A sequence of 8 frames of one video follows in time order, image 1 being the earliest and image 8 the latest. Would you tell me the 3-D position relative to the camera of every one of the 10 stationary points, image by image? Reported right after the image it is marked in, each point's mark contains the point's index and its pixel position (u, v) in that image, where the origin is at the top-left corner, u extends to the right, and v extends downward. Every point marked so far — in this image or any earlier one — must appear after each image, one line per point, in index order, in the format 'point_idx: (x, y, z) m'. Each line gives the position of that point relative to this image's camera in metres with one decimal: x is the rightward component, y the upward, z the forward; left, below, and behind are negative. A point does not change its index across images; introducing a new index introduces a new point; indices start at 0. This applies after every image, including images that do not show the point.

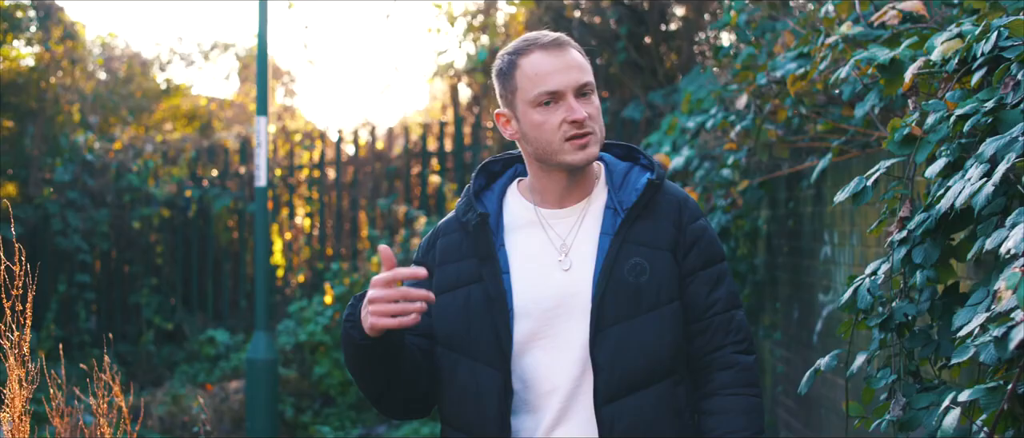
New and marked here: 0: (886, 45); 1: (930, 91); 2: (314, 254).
0: (+0.6, +0.3, +3.5) m
1: (+0.6, +0.2, +3.1) m
2: (-0.9, -0.1, +9.5) m
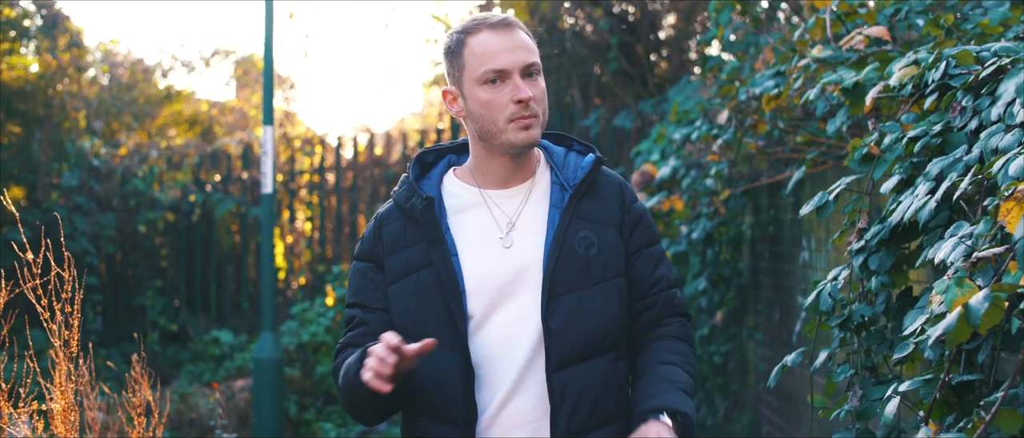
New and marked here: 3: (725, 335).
0: (+0.6, +0.3, +3.8) m
1: (+0.6, +0.2, +3.4) m
2: (-0.9, -0.2, +9.8) m
3: (+0.6, -0.3, +6.3) m
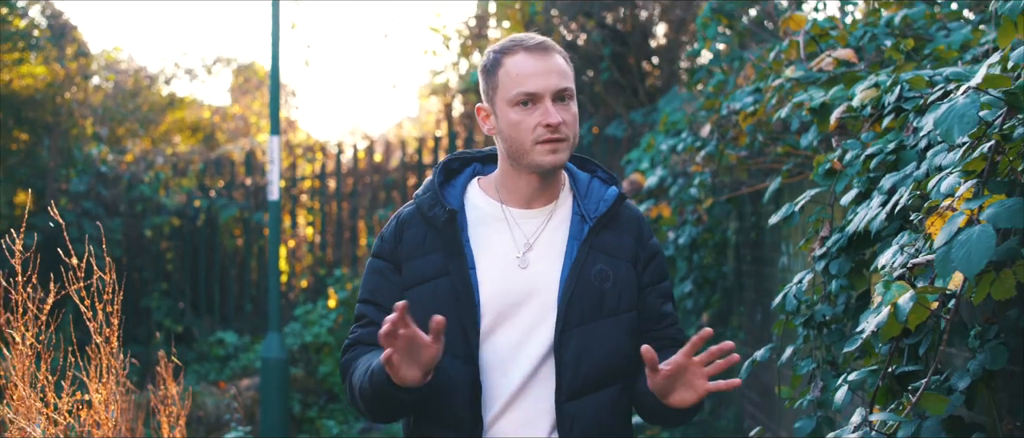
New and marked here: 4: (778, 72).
0: (+0.6, +0.3, +4.2) m
1: (+0.6, +0.1, +3.7) m
2: (-0.9, -0.2, +10.1) m
3: (+0.6, -0.3, +6.6) m
4: (+0.6, +0.3, +4.8) m
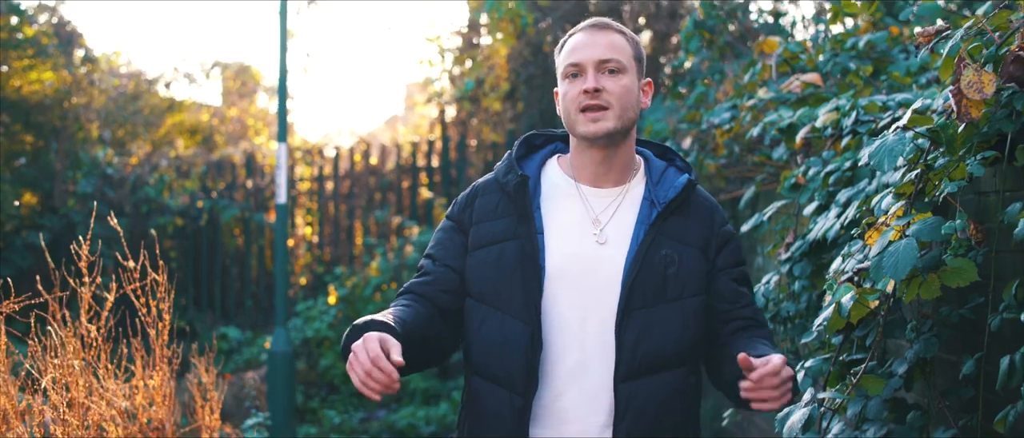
0: (+0.6, +0.2, +4.6) m
1: (+0.6, +0.1, +4.2) m
2: (-0.9, -0.2, +10.6) m
3: (+0.6, -0.4, +7.1) m
4: (+0.6, +0.3, +5.3) m
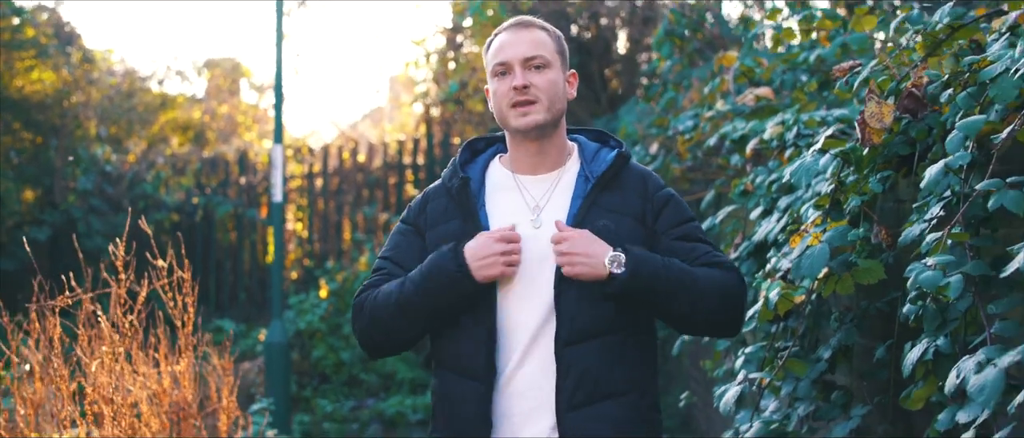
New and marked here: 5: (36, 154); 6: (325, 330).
0: (+0.5, +0.2, +5.1) m
1: (+0.5, +0.1, +4.7) m
2: (-1.0, -0.2, +11.0) m
3: (+0.5, -0.3, +7.5) m
4: (+0.5, +0.3, +5.7) m
5: (-2.1, +0.3, +10.0) m
6: (-0.8, -0.5, +9.6) m
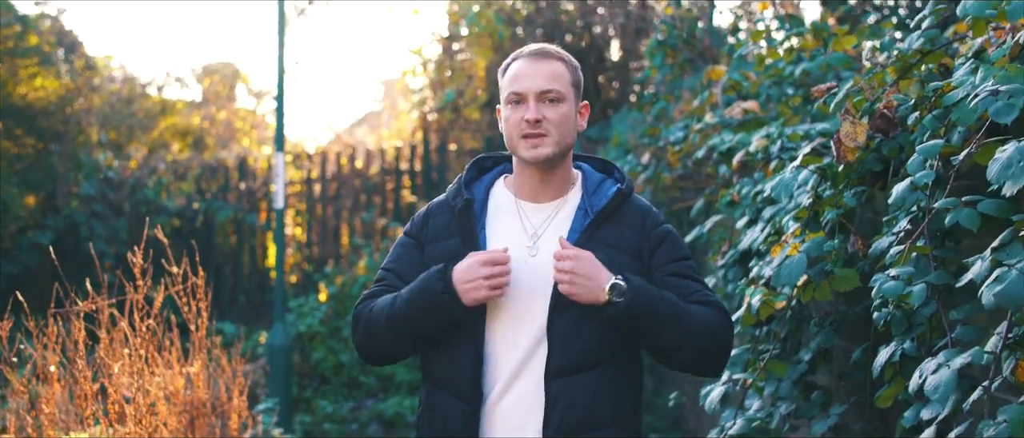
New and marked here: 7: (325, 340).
0: (+0.5, +0.2, +5.4) m
1: (+0.5, +0.1, +4.9) m
2: (-1.0, -0.2, +11.3) m
3: (+0.5, -0.4, +7.8) m
4: (+0.5, +0.3, +6.0) m
5: (-2.2, +0.3, +10.2) m
6: (-0.8, -0.5, +9.8) m
7: (-0.8, -0.5, +9.8) m
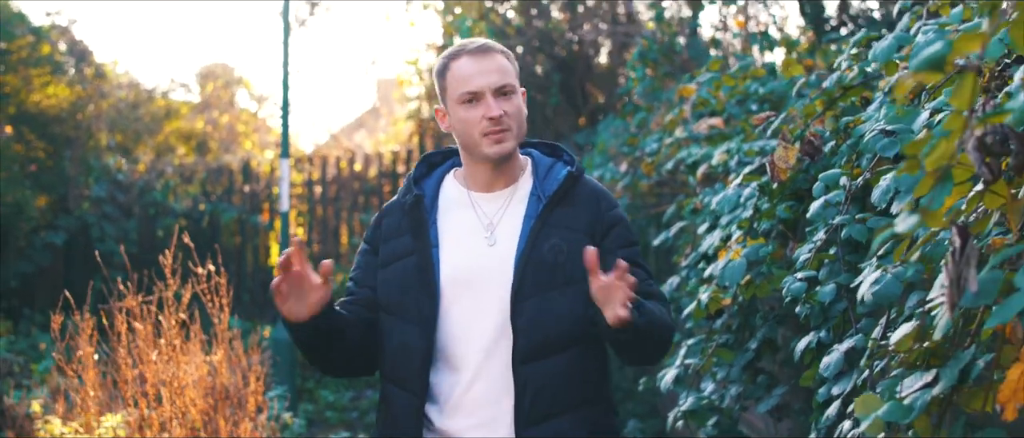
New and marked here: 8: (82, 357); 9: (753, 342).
0: (+0.5, +0.2, +5.9) m
1: (+0.5, +0.1, +5.5) m
2: (-1.1, -0.2, +11.8) m
3: (+0.5, -0.4, +8.3) m
4: (+0.5, +0.3, +6.6) m
5: (-2.2, +0.3, +10.8) m
6: (-0.9, -0.5, +10.4) m
7: (-0.9, -0.5, +10.4) m
8: (-1.1, -0.4, +5.6) m
9: (+0.5, -0.2, +4.2) m
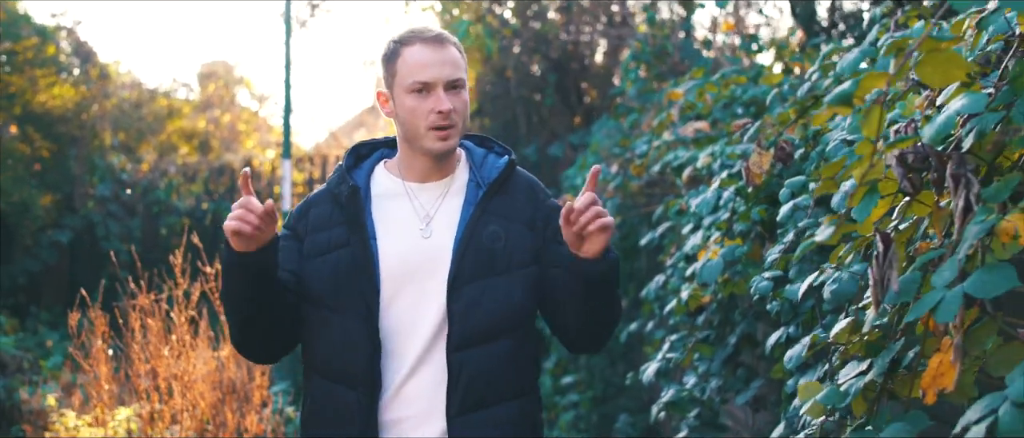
0: (+0.5, +0.2, +6.2) m
1: (+0.5, +0.1, +5.7) m
2: (-1.1, -0.2, +12.1) m
3: (+0.4, -0.4, +8.6) m
4: (+0.5, +0.3, +6.8) m
5: (-2.2, +0.3, +11.0) m
6: (-0.9, -0.5, +10.6) m
7: (-0.9, -0.5, +10.6) m
8: (-1.1, -0.4, +5.9) m
9: (+0.4, -0.2, +4.4) m
